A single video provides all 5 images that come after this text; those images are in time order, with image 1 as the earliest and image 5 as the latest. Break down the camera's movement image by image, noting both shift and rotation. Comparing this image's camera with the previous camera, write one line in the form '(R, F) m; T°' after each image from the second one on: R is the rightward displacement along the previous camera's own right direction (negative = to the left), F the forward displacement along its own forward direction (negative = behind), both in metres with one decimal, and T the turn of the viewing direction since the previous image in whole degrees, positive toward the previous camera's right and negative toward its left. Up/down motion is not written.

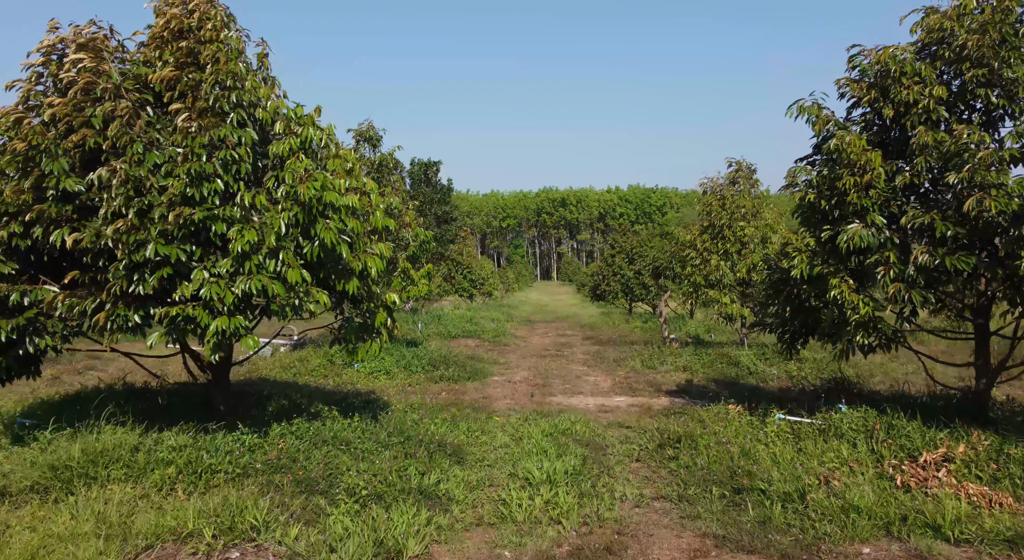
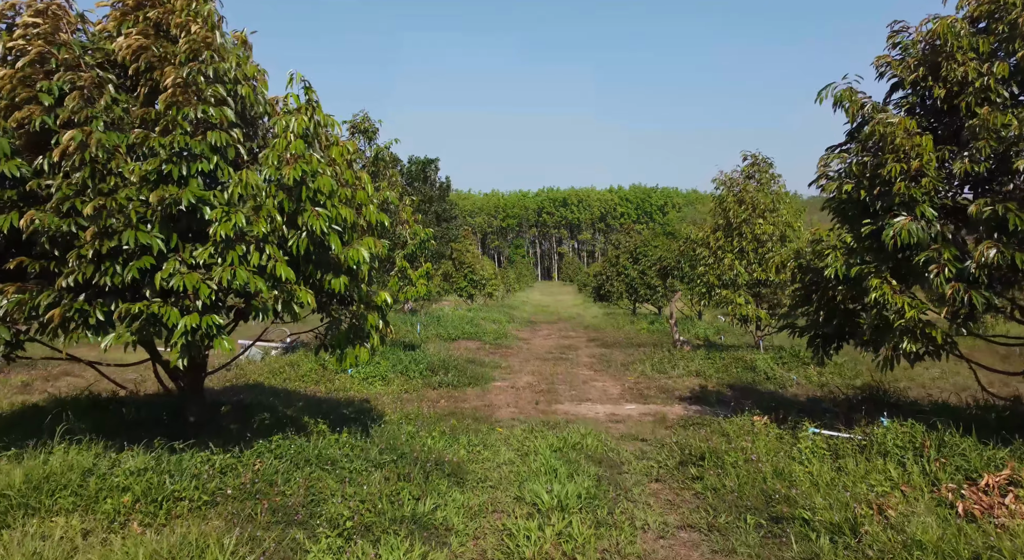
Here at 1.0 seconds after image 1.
(-0.1, +0.9) m; 0°
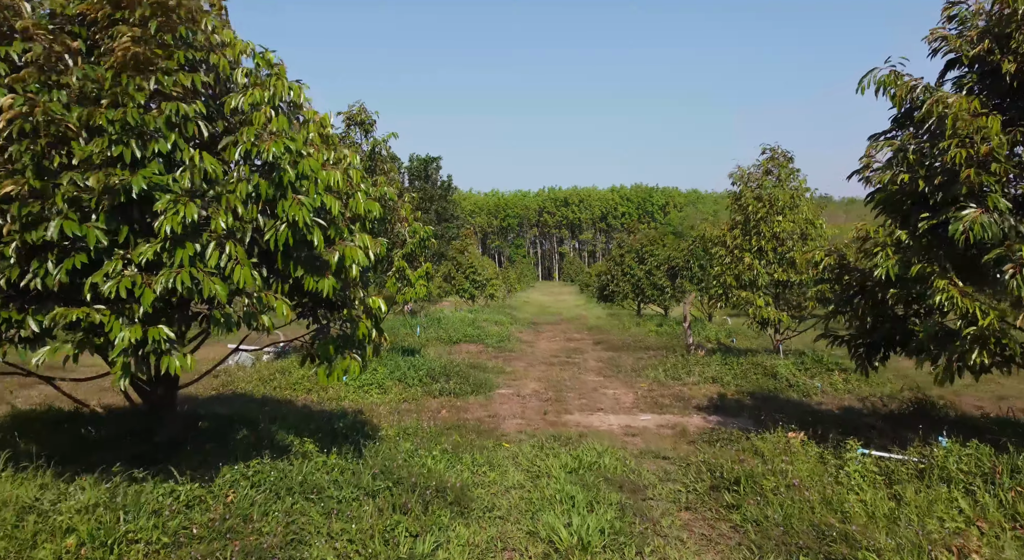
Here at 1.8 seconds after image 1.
(-0.1, +0.9) m; 0°
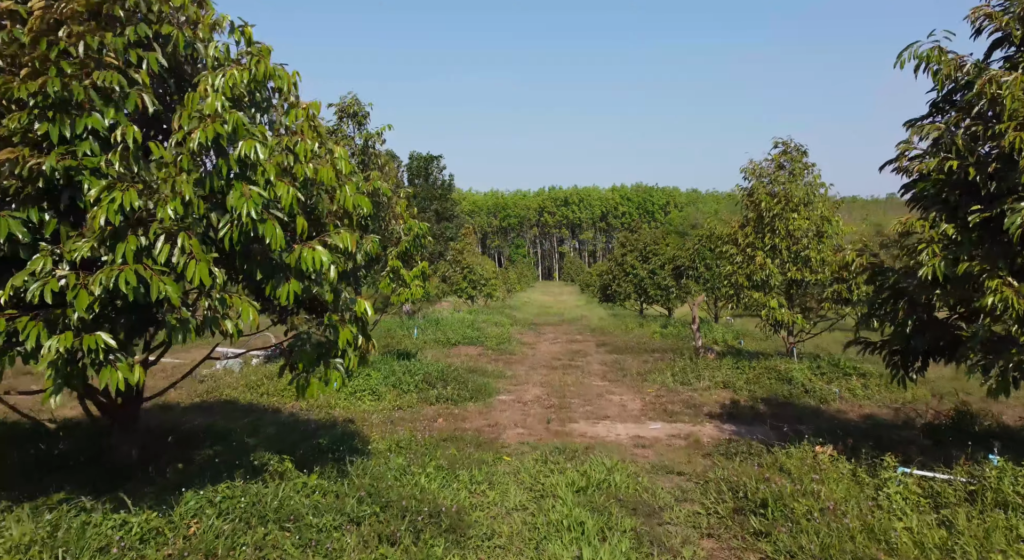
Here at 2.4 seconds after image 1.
(0.0, +0.7) m; 0°
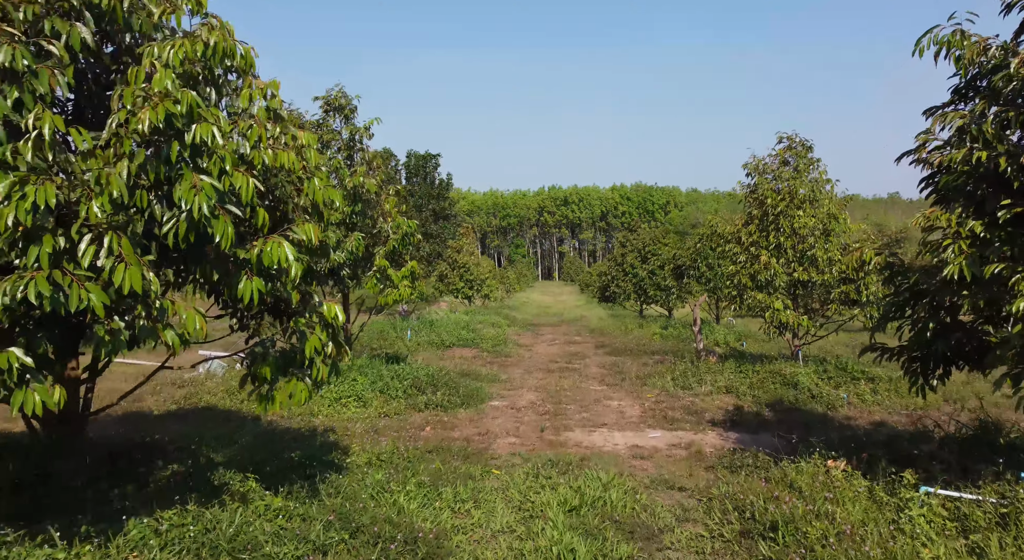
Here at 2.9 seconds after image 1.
(+0.1, +0.6) m; 0°
